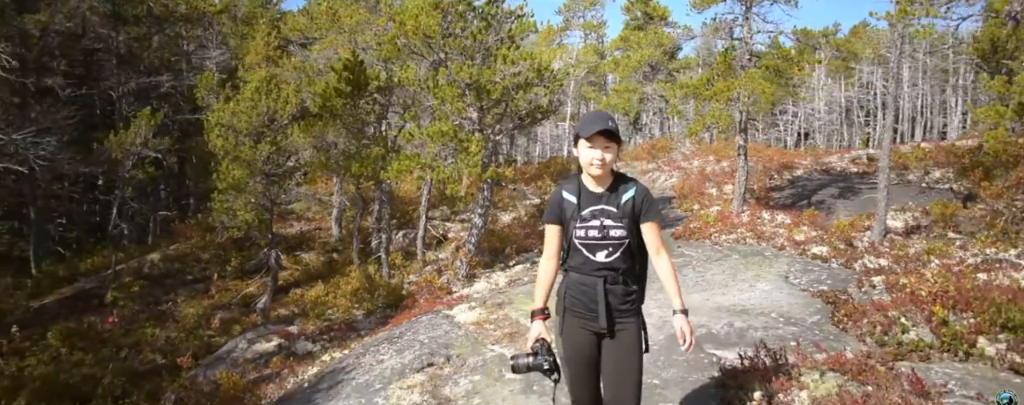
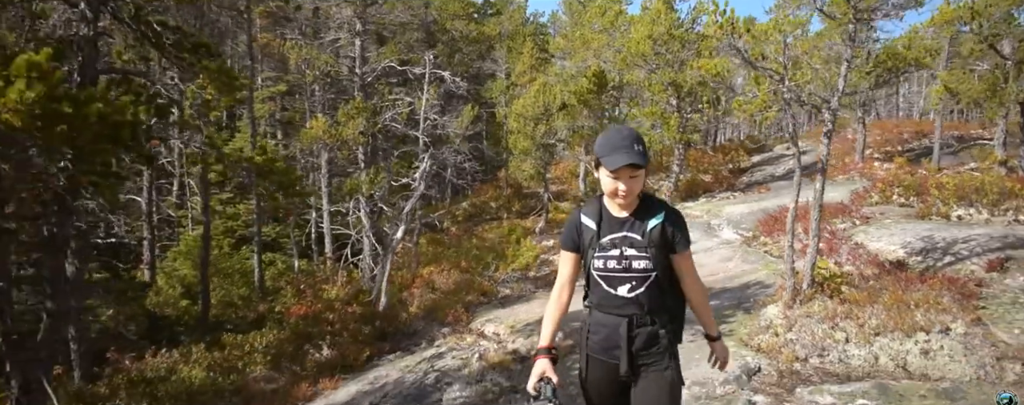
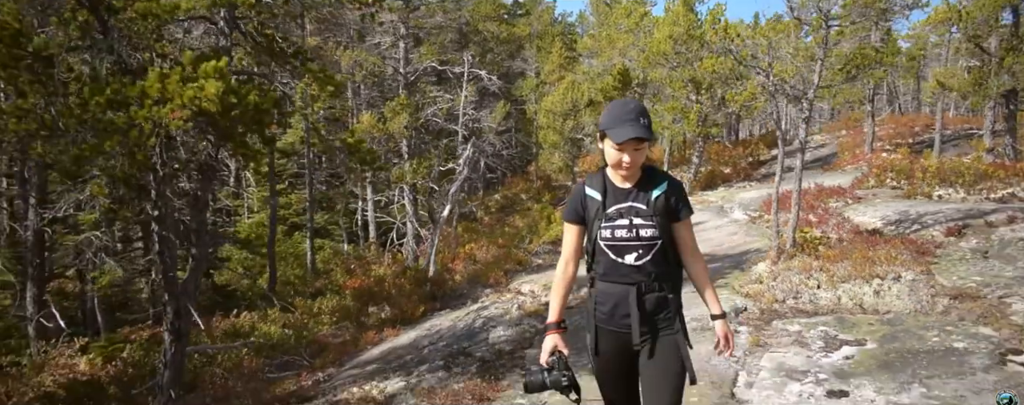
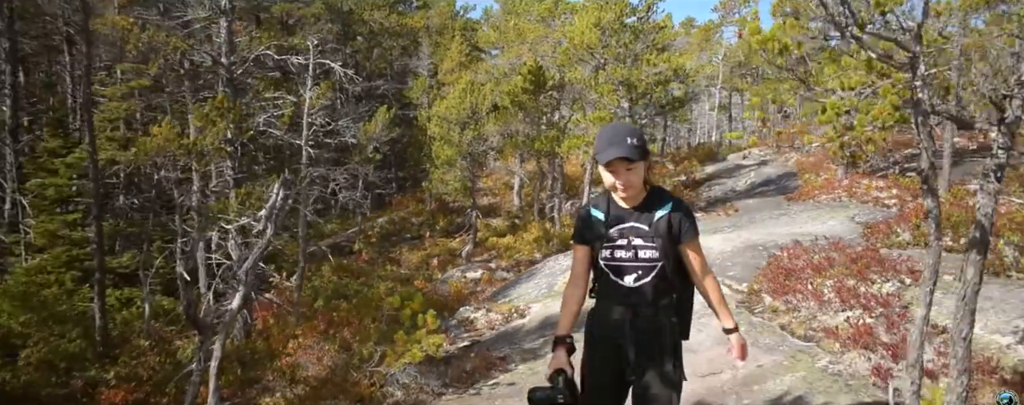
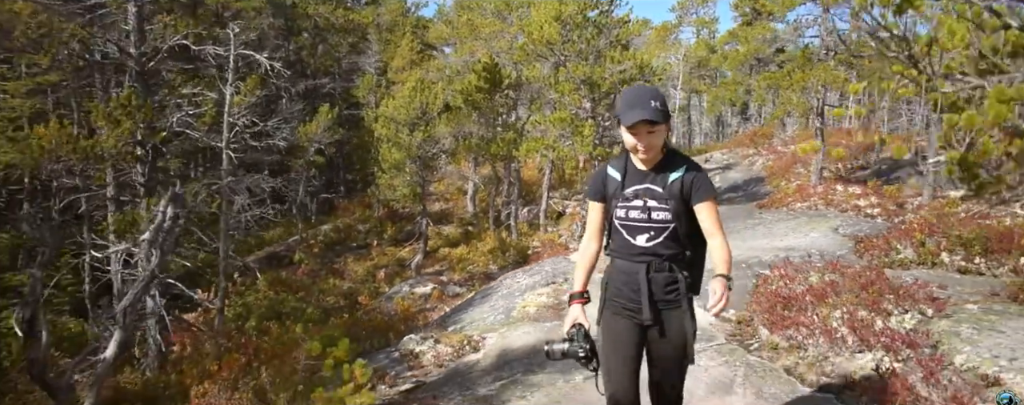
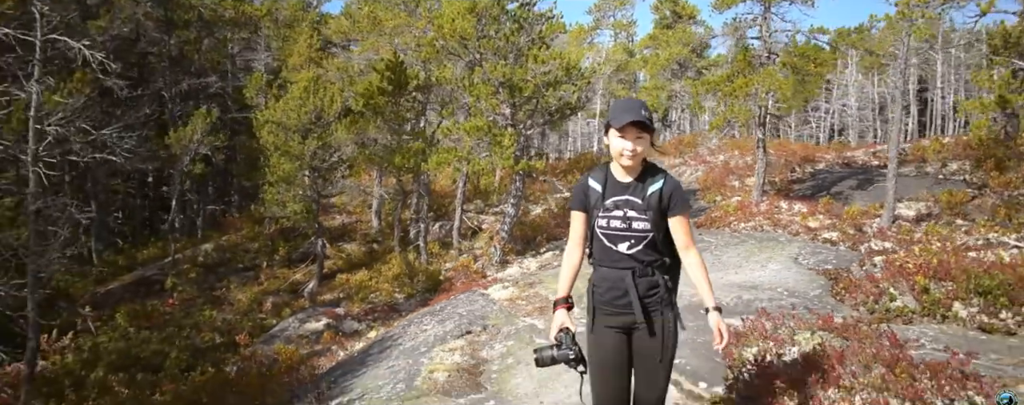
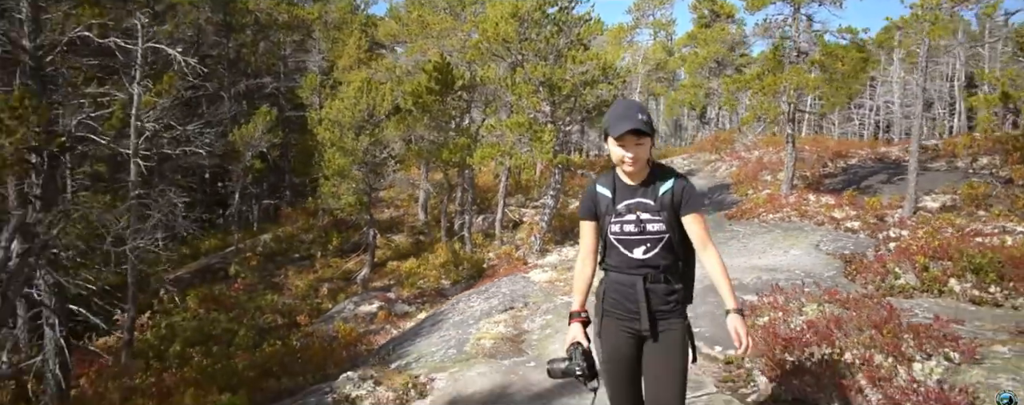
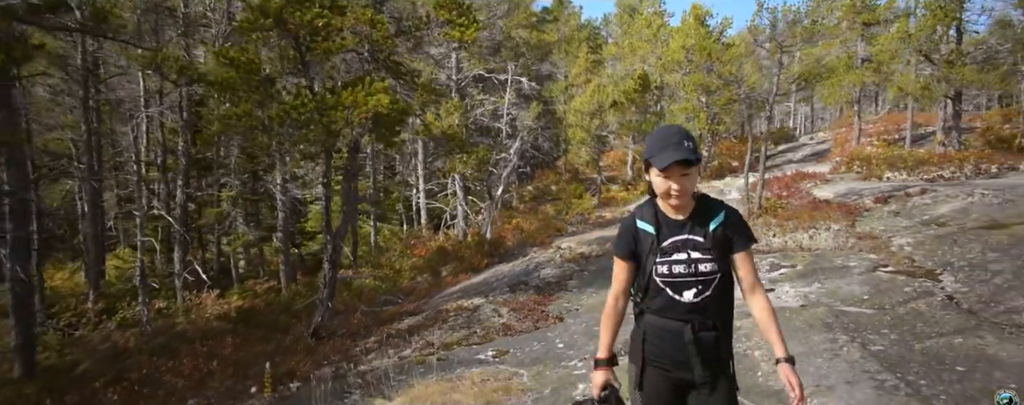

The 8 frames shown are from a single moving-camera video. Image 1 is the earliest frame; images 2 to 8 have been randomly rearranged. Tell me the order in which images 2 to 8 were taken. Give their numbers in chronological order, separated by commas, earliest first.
6, 7, 5, 4, 2, 3, 8
